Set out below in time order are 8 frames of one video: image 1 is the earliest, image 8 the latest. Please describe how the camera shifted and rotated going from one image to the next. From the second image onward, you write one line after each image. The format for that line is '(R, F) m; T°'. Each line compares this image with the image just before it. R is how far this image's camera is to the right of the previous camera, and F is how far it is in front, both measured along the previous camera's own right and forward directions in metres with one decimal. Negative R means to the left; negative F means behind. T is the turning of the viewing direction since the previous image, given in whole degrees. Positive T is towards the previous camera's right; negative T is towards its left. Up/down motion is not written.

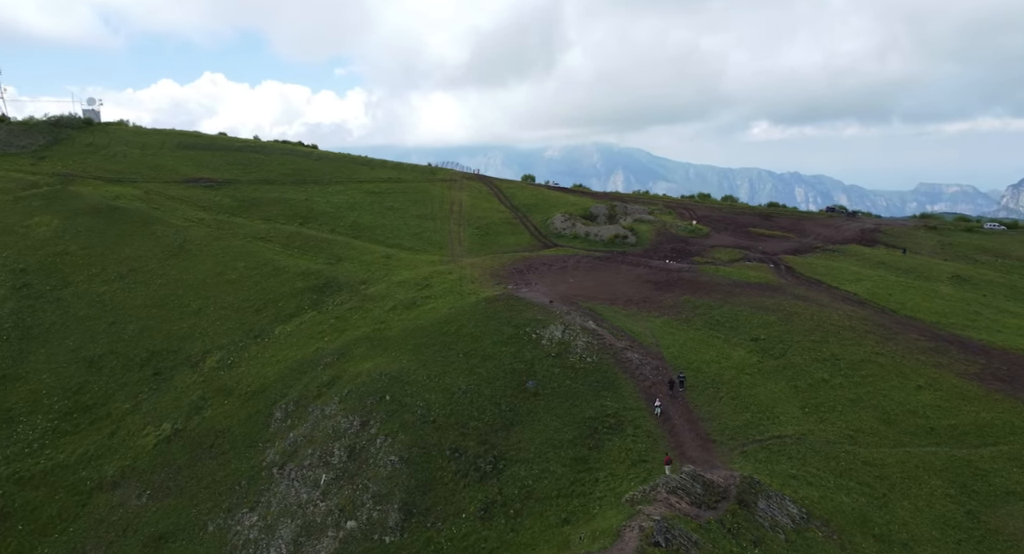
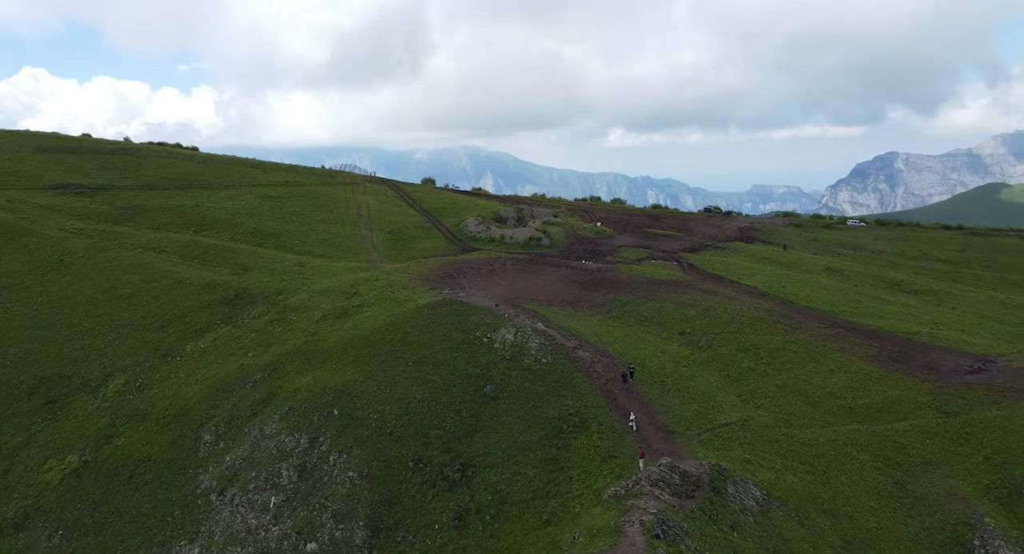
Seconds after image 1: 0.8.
(-3.6, +0.8) m; +9°
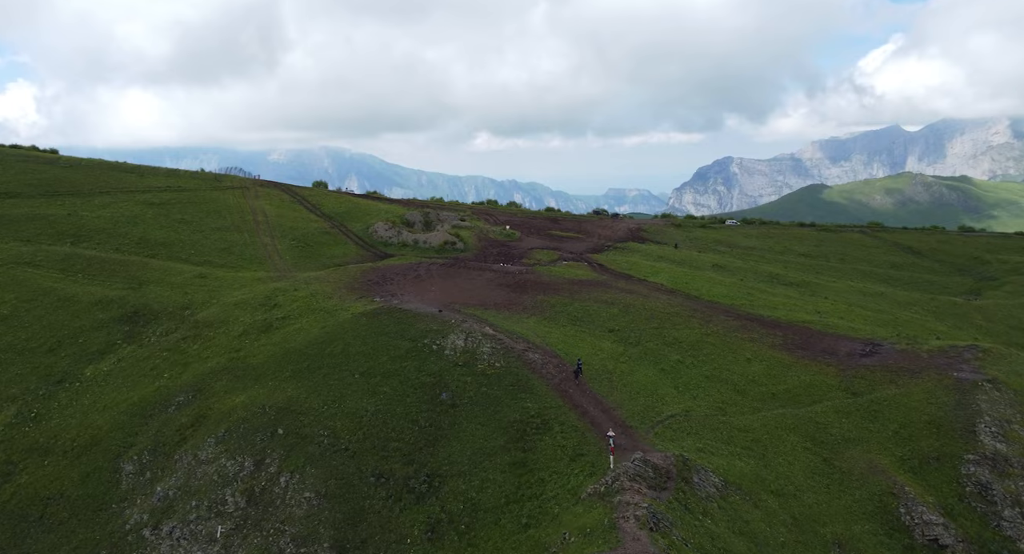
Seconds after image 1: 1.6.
(-3.6, +0.5) m; +9°
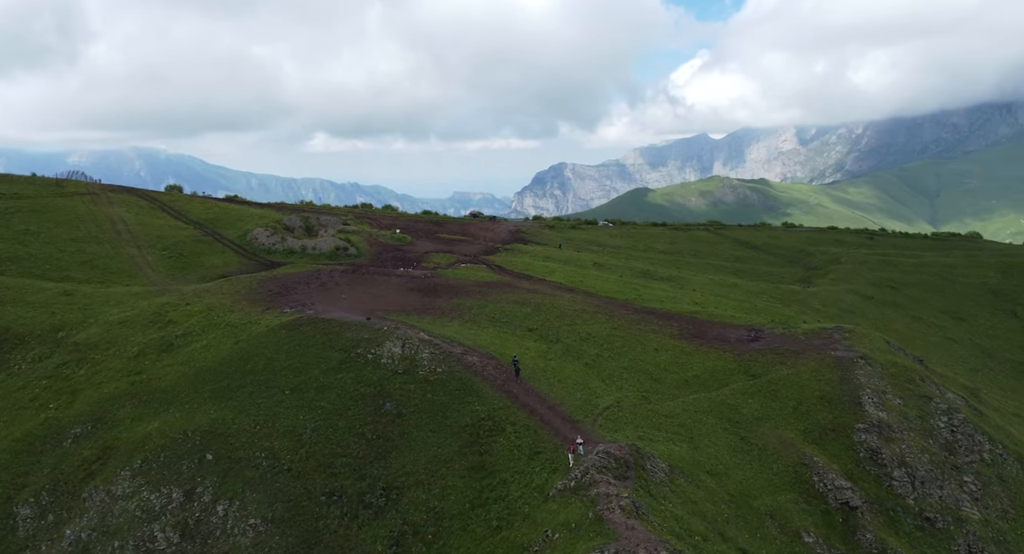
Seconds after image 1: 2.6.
(-4.0, +0.4) m; +11°
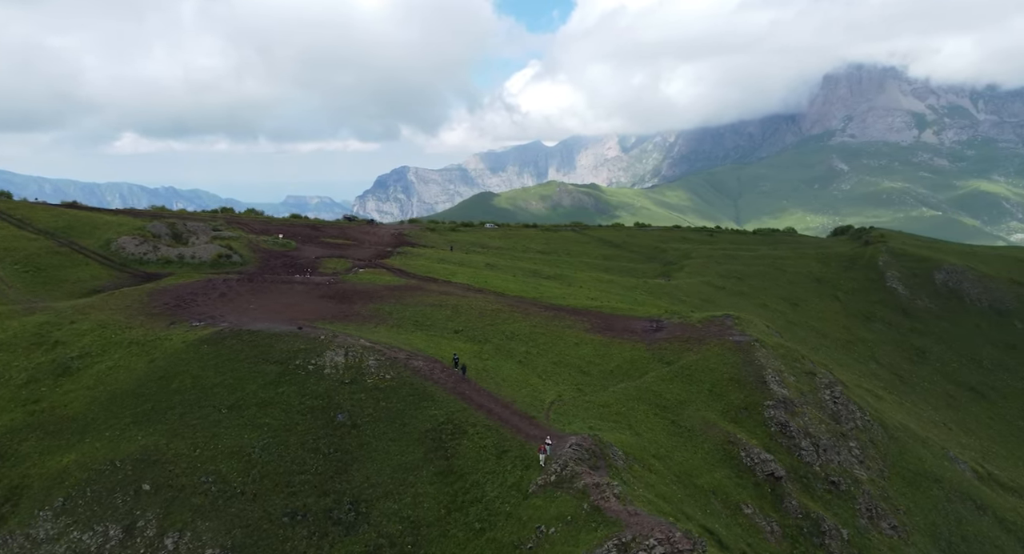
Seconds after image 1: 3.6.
(-4.5, +0.3) m; +10°
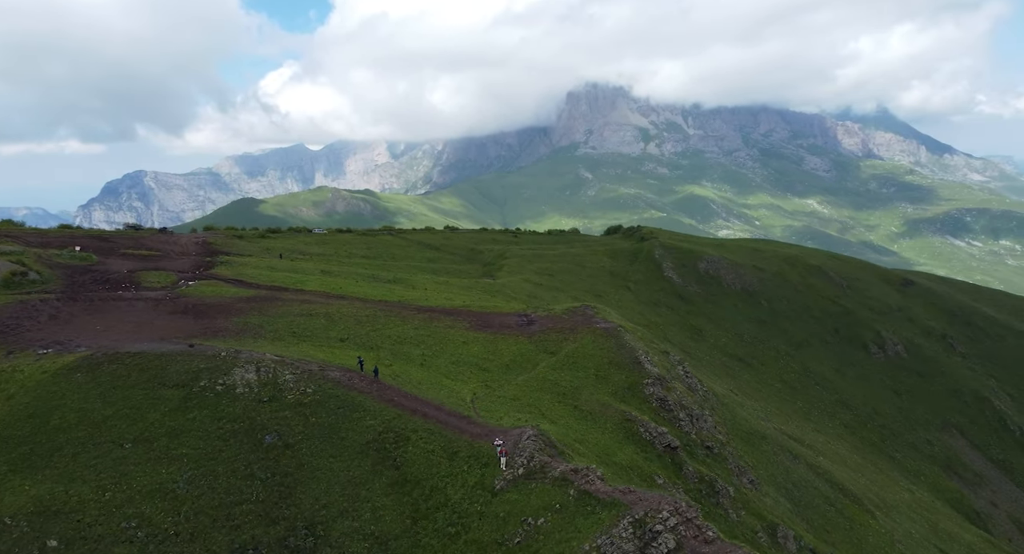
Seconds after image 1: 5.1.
(-6.3, +0.6) m; +15°
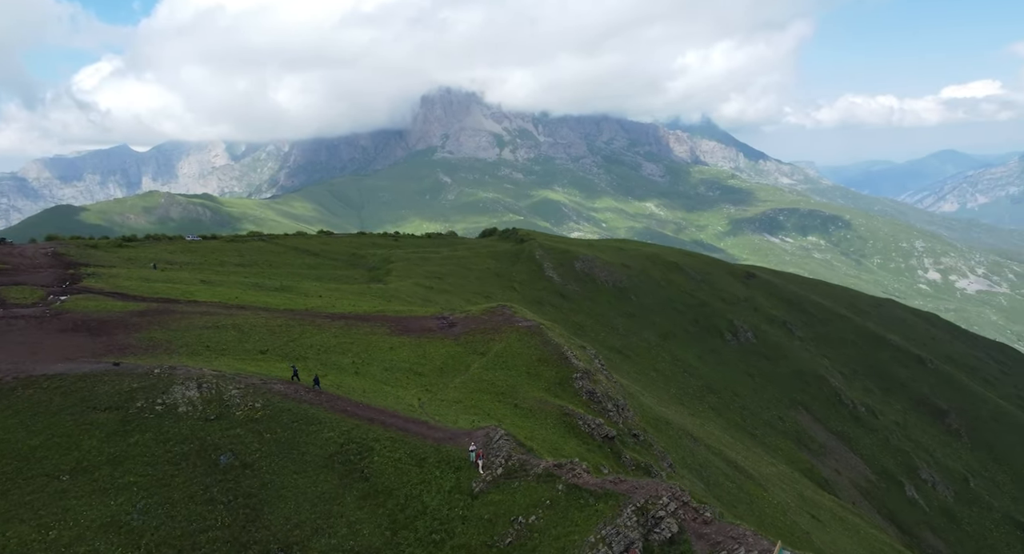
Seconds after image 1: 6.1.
(-4.0, 0.0) m; +9°
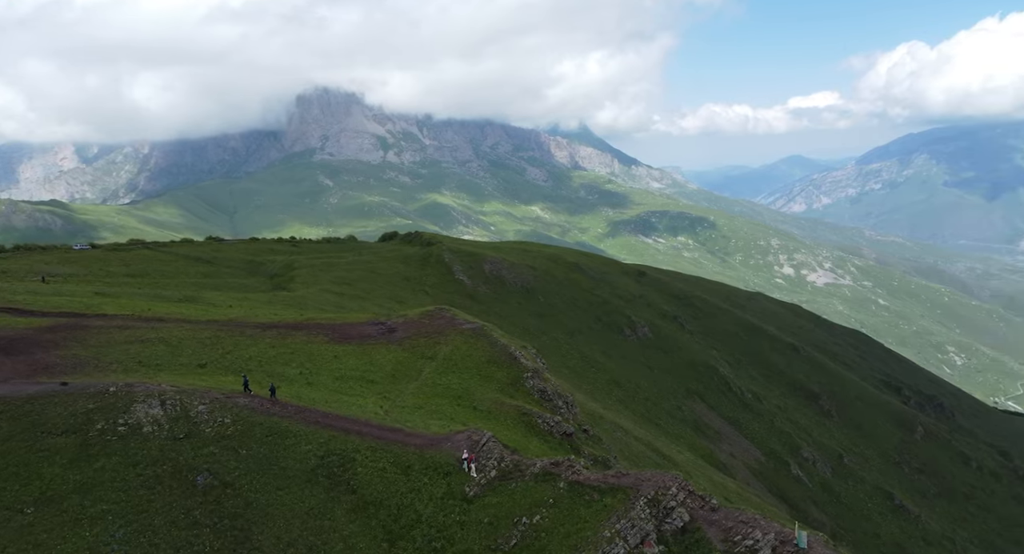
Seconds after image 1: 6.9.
(-3.7, -0.2) m; +7°
